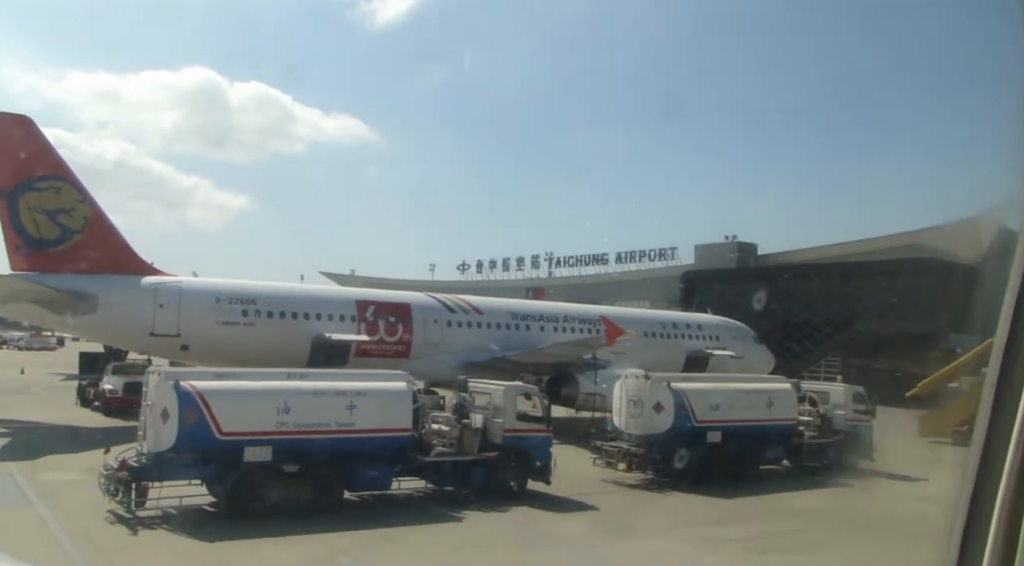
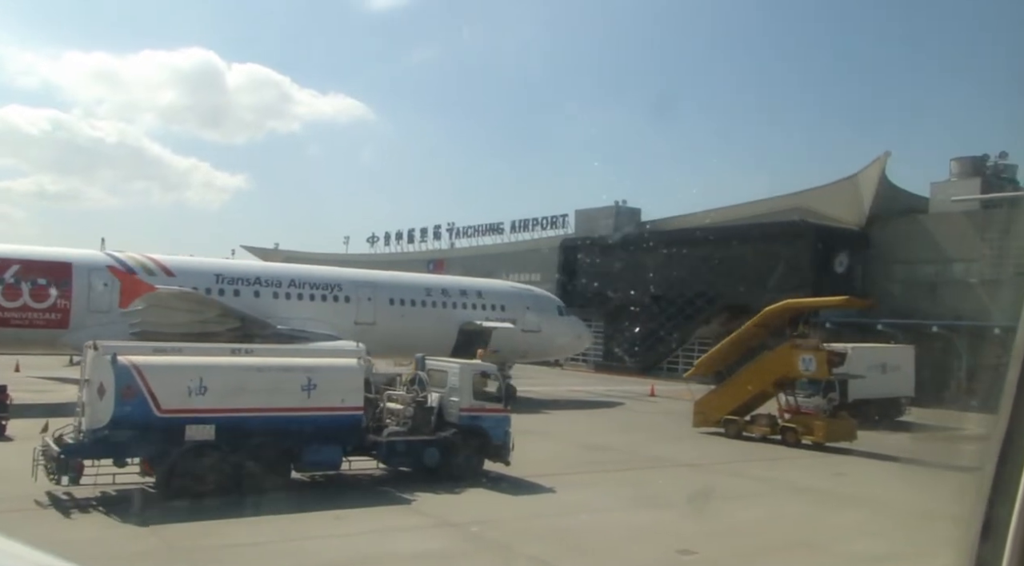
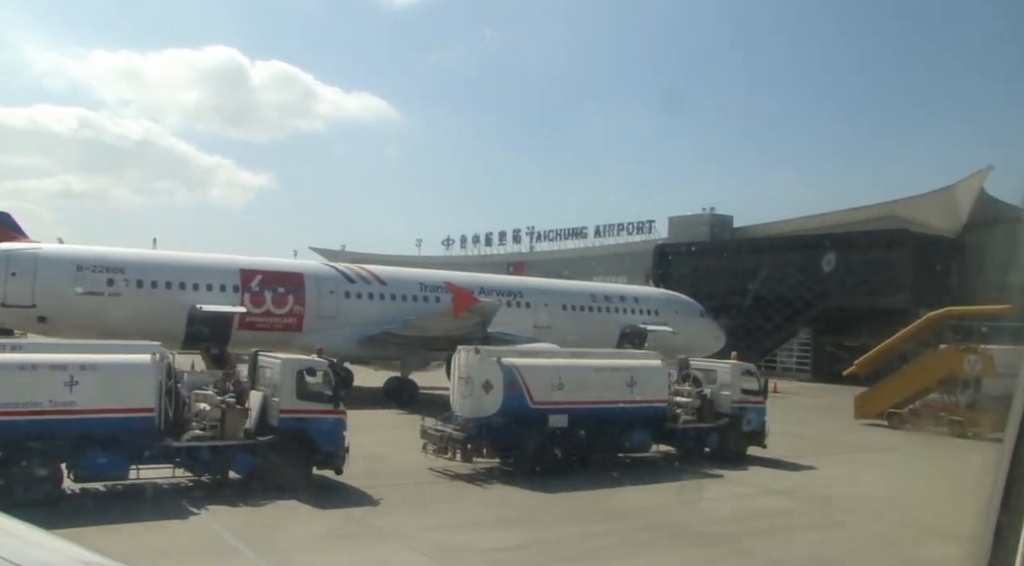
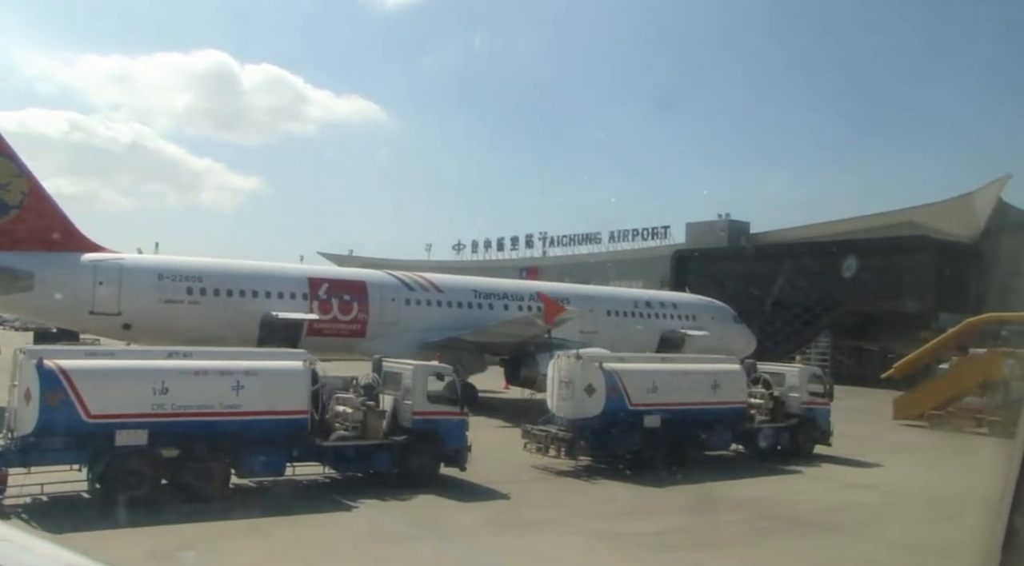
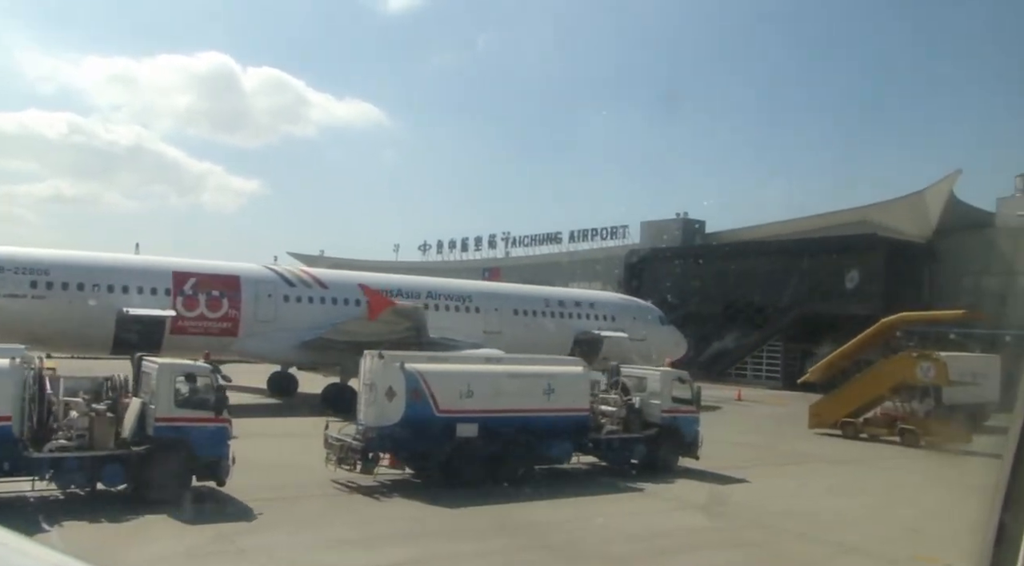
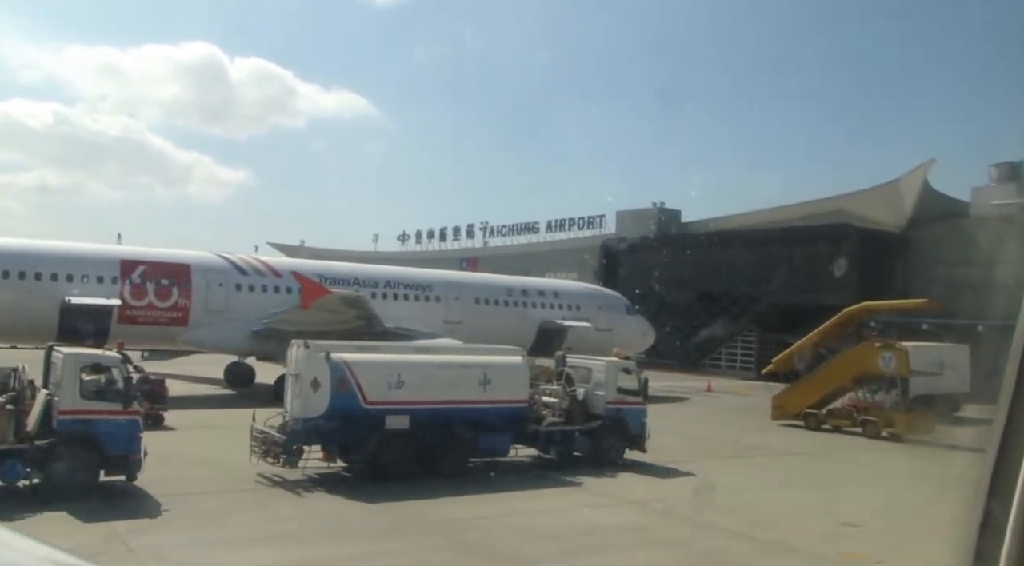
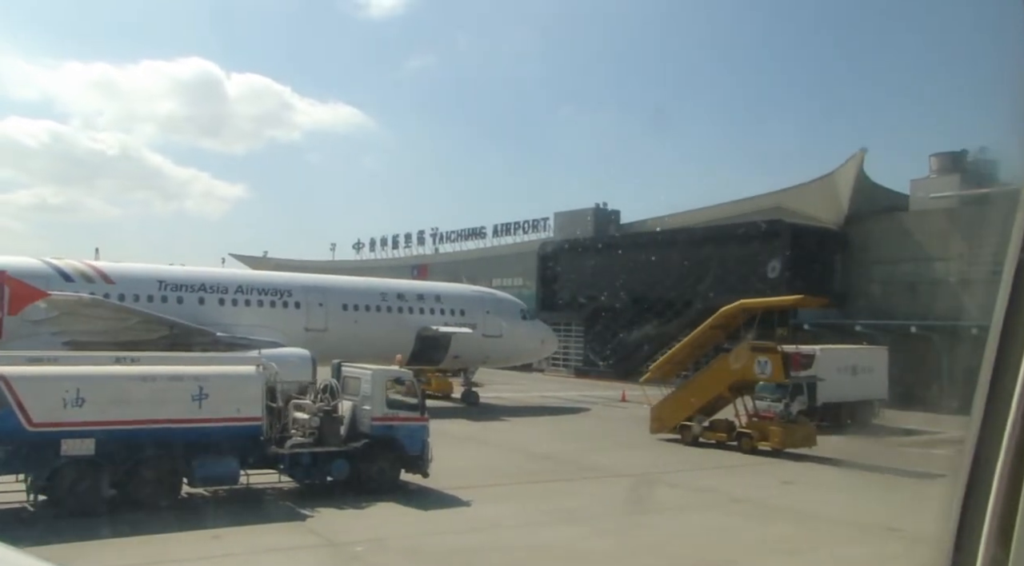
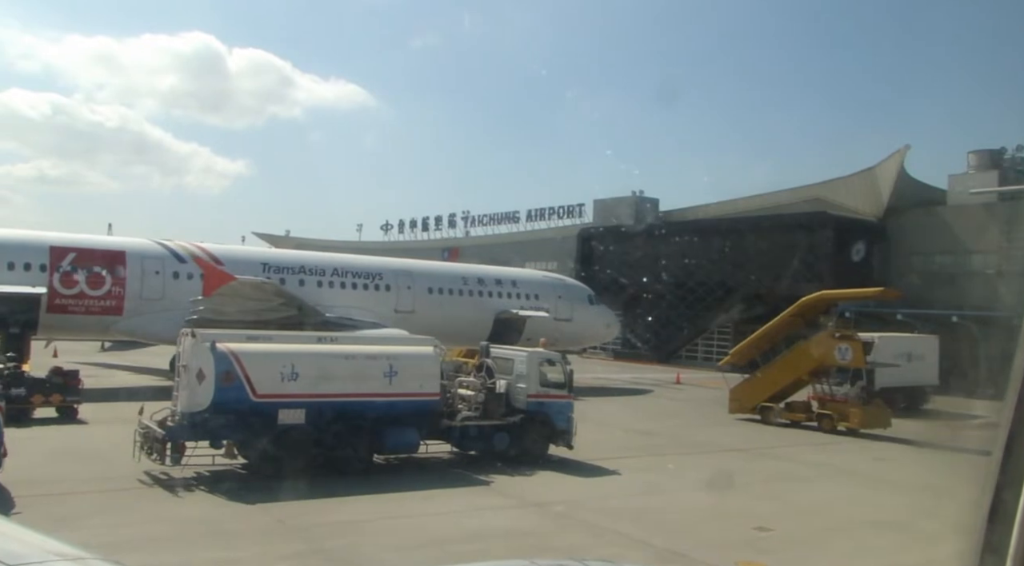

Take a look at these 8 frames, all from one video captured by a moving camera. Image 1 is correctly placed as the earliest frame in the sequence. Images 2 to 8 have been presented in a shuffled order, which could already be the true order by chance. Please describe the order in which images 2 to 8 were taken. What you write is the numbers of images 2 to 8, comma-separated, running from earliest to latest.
4, 3, 5, 6, 8, 2, 7
